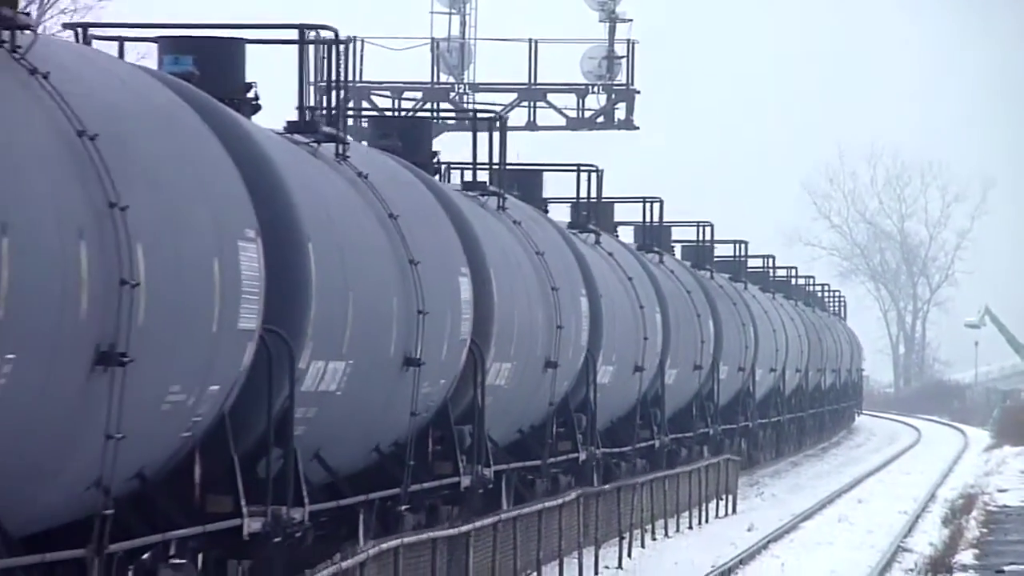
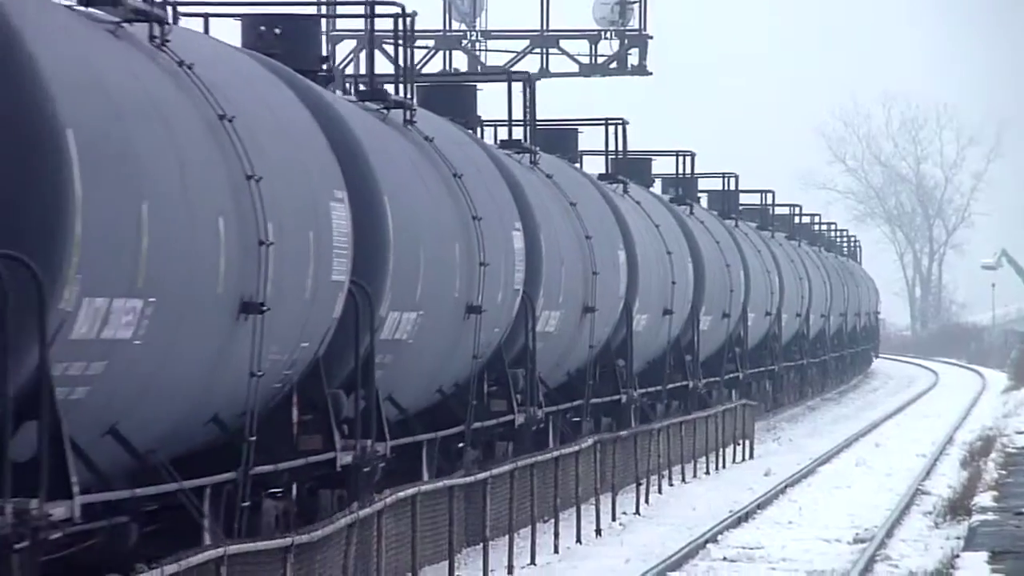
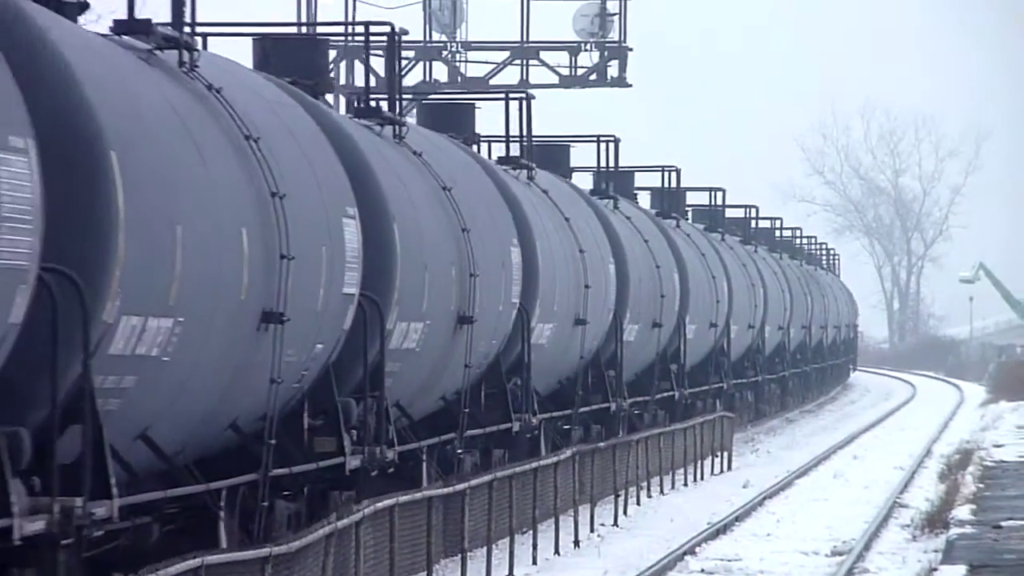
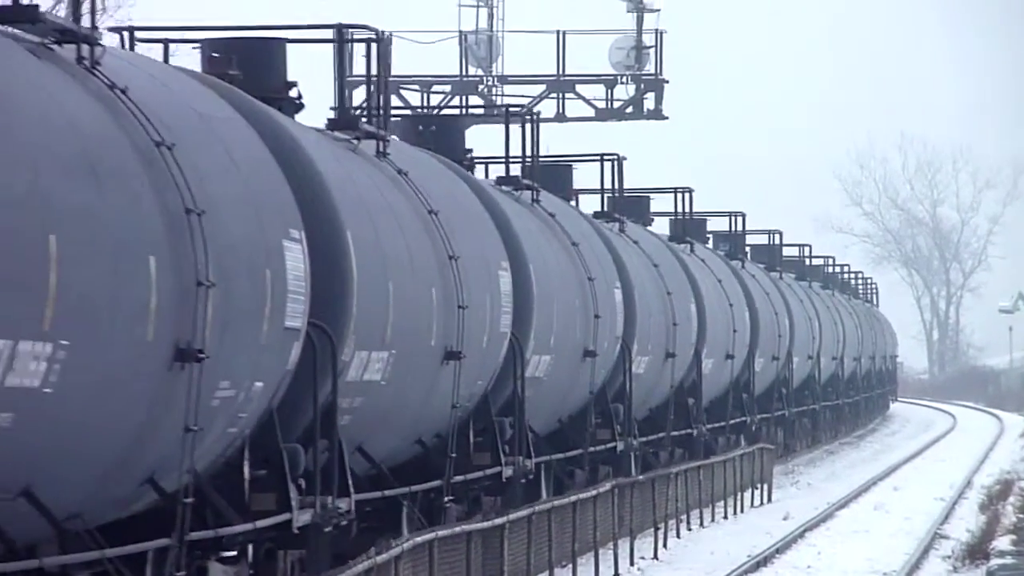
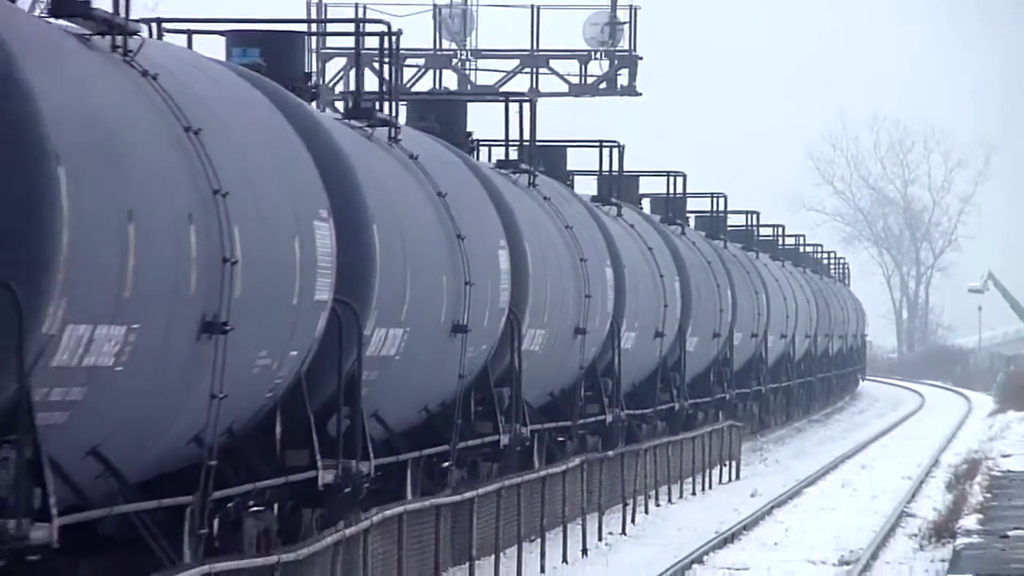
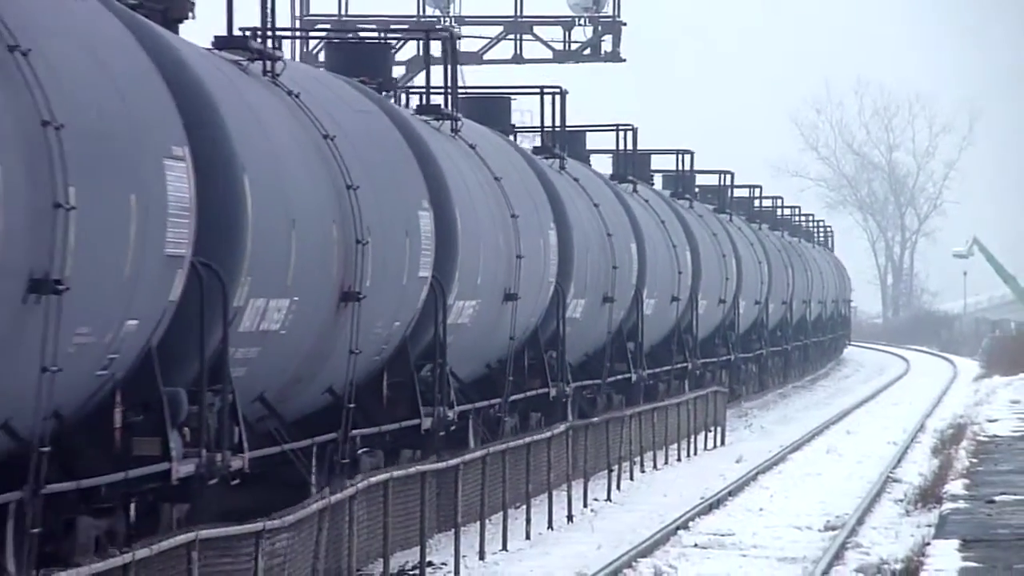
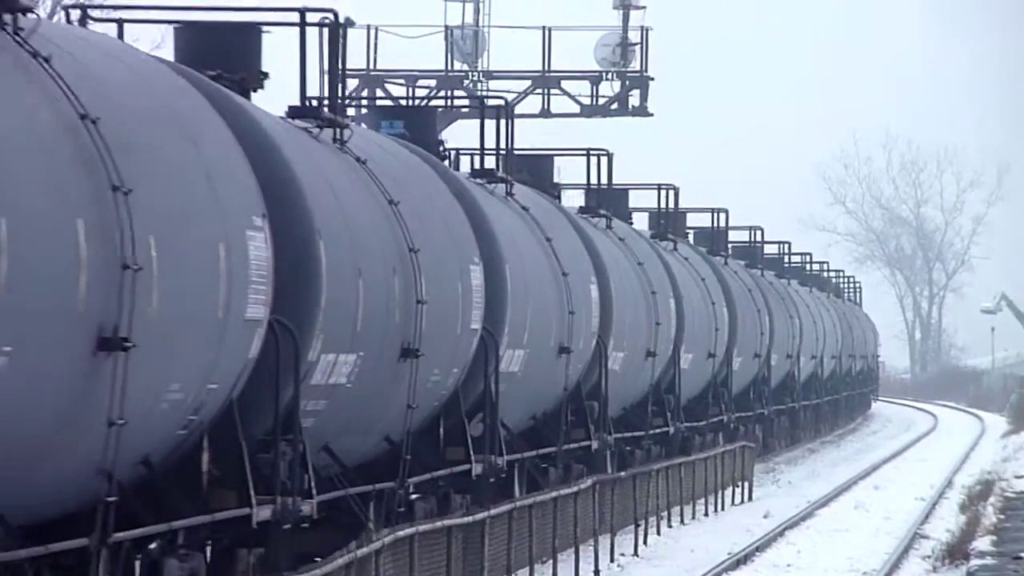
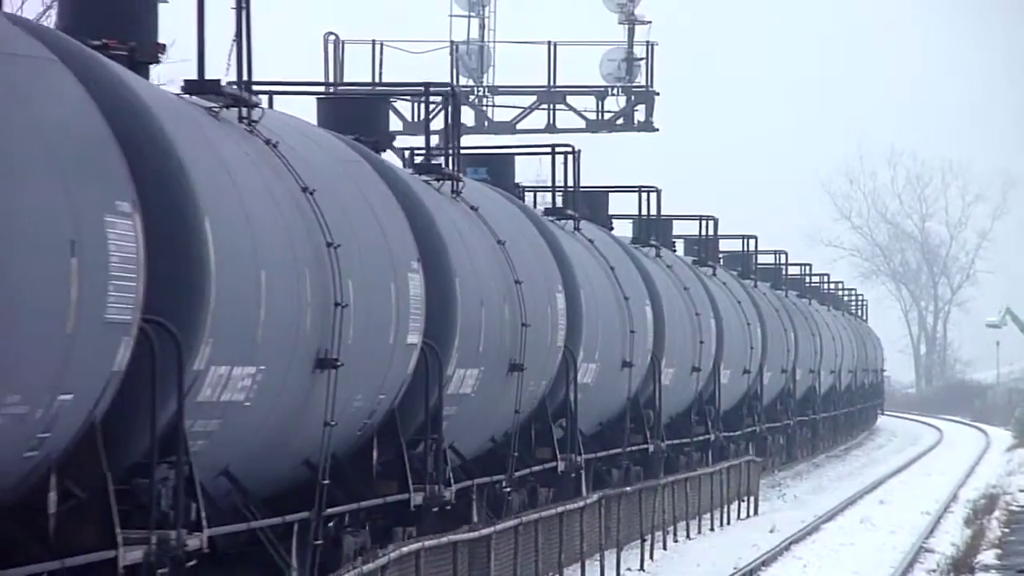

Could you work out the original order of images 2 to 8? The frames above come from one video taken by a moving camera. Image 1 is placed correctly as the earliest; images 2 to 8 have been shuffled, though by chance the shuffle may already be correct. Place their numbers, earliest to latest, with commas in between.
5, 7, 8, 6, 3, 2, 4
